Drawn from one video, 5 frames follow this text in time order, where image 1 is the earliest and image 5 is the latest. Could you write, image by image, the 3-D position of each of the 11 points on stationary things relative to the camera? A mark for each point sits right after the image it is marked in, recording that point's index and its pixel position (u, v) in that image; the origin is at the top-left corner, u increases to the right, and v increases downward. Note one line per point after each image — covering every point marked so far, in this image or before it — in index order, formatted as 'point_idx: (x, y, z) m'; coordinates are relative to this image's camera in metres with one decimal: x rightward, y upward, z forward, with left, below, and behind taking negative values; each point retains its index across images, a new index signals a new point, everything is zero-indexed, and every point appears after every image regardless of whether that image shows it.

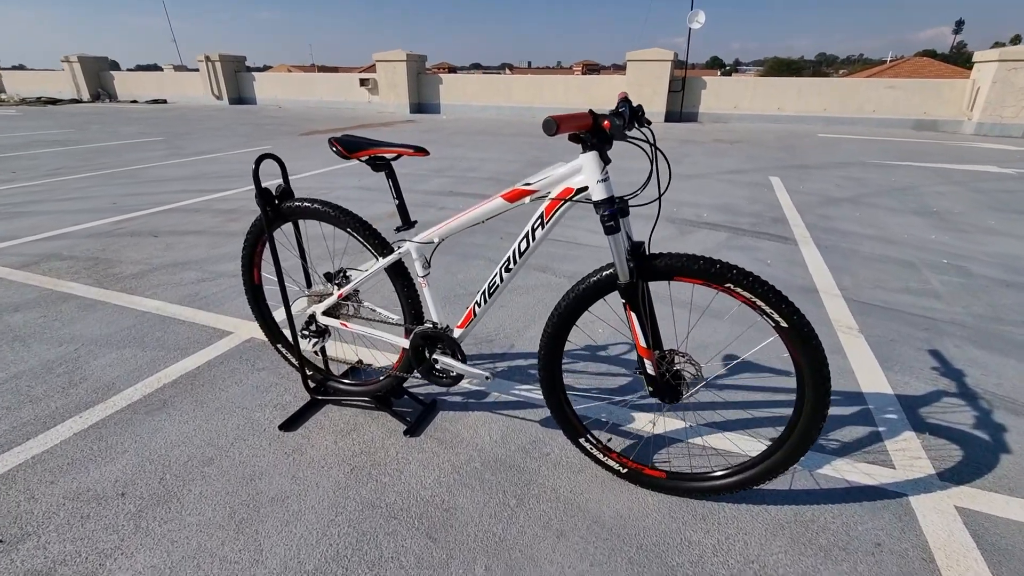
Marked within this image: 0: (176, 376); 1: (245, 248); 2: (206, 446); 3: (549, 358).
0: (-2.1, -0.6, +3.1) m
1: (-1.4, +0.2, +2.7) m
2: (-1.6, -0.8, +2.5) m
3: (+0.2, -0.3, +2.2) m
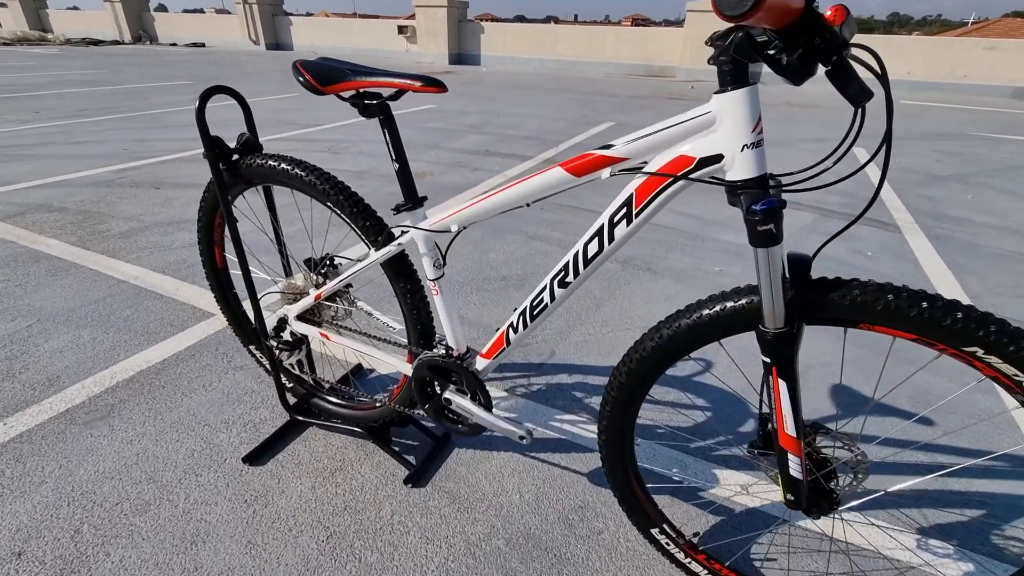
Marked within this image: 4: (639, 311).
0: (-1.9, -0.4, +2.5) m
1: (-1.2, +0.3, +1.9) m
2: (-1.4, -0.8, +1.9) m
3: (+0.3, -0.4, +1.4) m
4: (+0.8, -0.2, +3.3) m
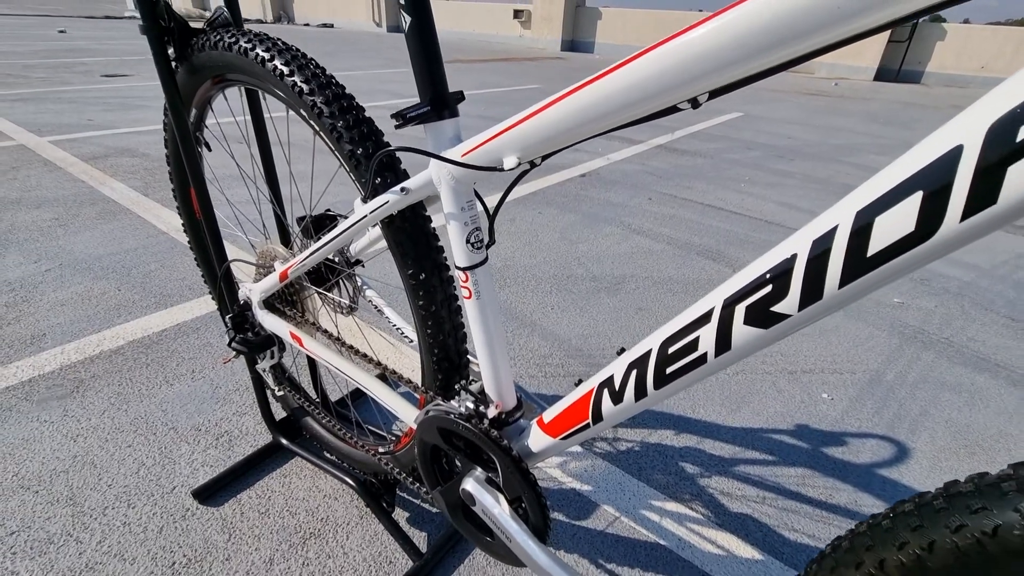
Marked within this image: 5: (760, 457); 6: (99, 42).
0: (-1.6, -0.2, +2.0) m
1: (-0.9, +0.4, +1.3) m
2: (-1.3, -0.6, +1.4) m
3: (+0.4, -0.4, +0.6) m
4: (+1.3, -0.3, +2.3) m
5: (+0.9, -0.6, +1.7) m
6: (-10.6, +6.3, +12.6) m
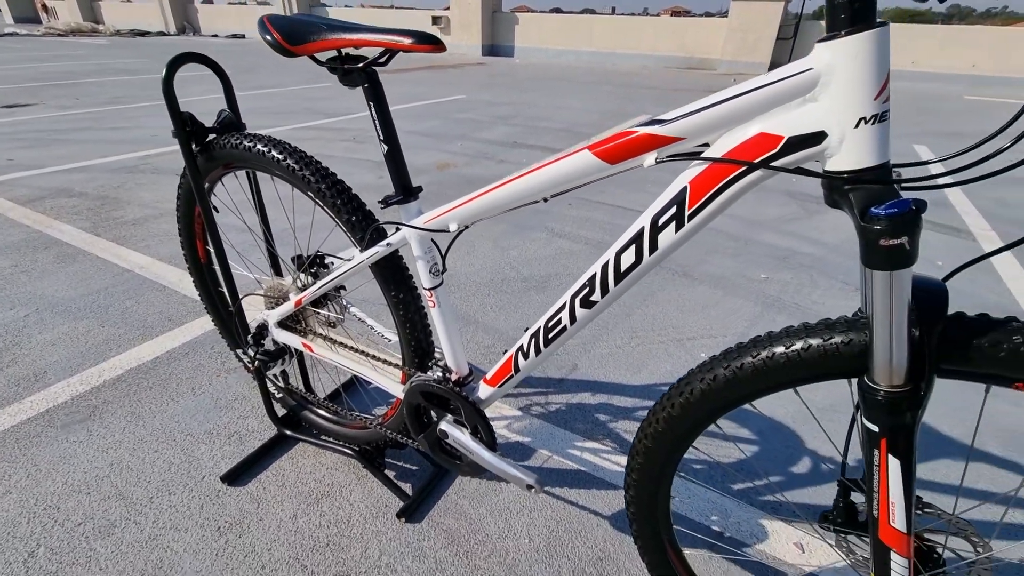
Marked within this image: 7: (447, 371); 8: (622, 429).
0: (-1.9, -0.4, +2.3) m
1: (-1.2, +0.3, +1.7) m
2: (-1.4, -0.8, +1.7) m
3: (+0.3, -0.4, +1.1) m
4: (+1.0, -0.2, +2.9) m
5: (+0.7, -0.5, +2.3) m
6: (-12.6, +5.3, +11.7) m
7: (-0.2, -0.2, +1.4) m
8: (+0.5, -0.6, +2.1) m
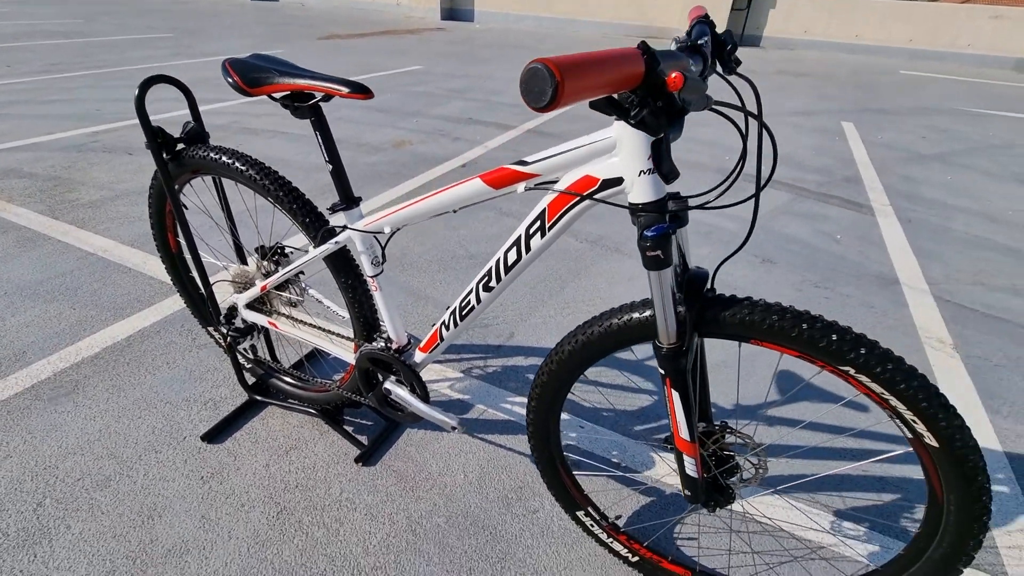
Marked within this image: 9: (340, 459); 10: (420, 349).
0: (-2.2, -0.3, +2.6) m
1: (-1.5, +0.3, +2.0) m
2: (-1.7, -0.7, +2.0) m
3: (+0.1, -0.4, +1.5) m
4: (+0.6, 0.0, +3.3) m
5: (+0.4, -0.4, +2.7) m
6: (-13.6, +5.8, +10.8) m
7: (-0.4, -0.2, +1.8) m
8: (+0.2, -0.5, +2.5) m
9: (-0.7, -0.7, +2.1) m
10: (-0.3, -0.2, +1.8) m
